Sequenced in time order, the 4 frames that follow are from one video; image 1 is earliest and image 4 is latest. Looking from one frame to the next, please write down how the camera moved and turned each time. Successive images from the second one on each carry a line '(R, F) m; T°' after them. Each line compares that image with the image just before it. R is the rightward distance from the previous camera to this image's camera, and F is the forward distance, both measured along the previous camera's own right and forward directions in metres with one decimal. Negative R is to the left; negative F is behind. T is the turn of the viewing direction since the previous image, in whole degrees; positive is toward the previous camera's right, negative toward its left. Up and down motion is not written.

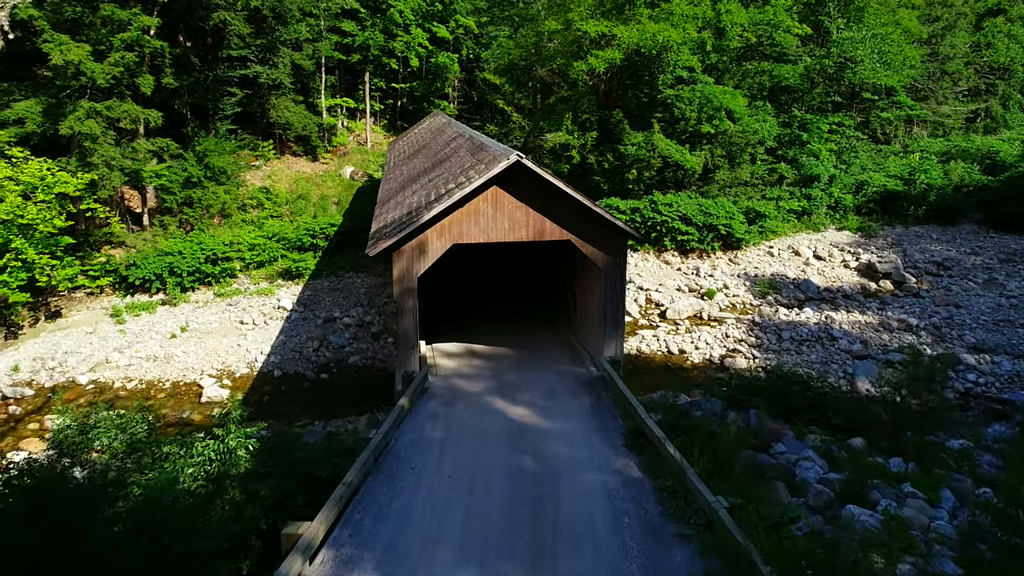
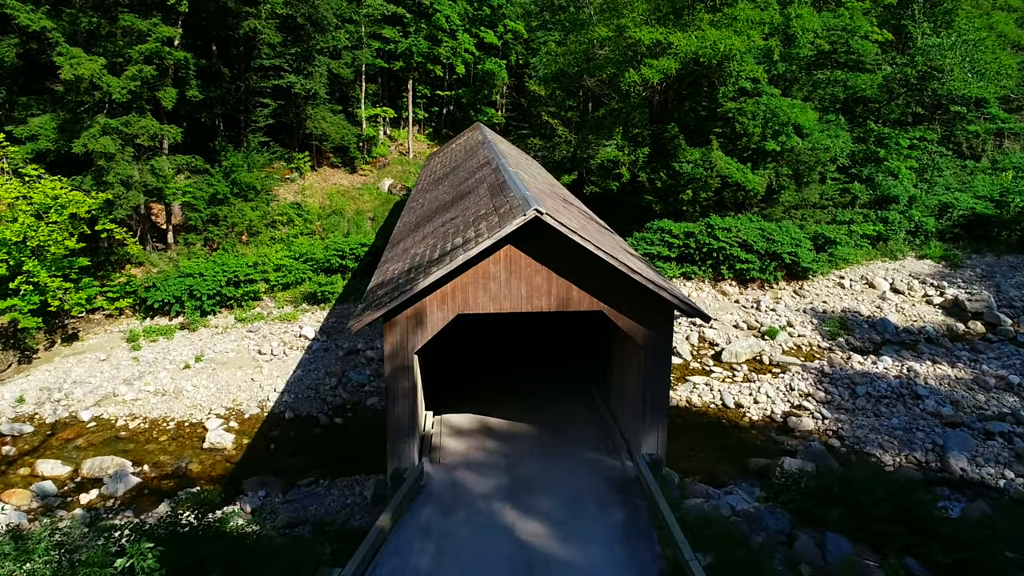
(+0.3, +1.5) m; -4°
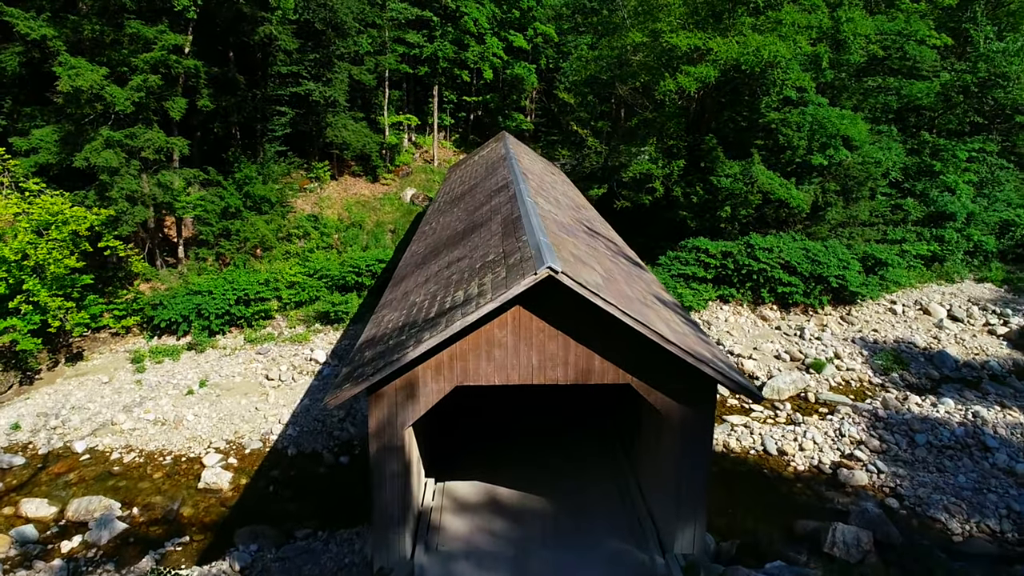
(+0.2, +1.1) m; -2°
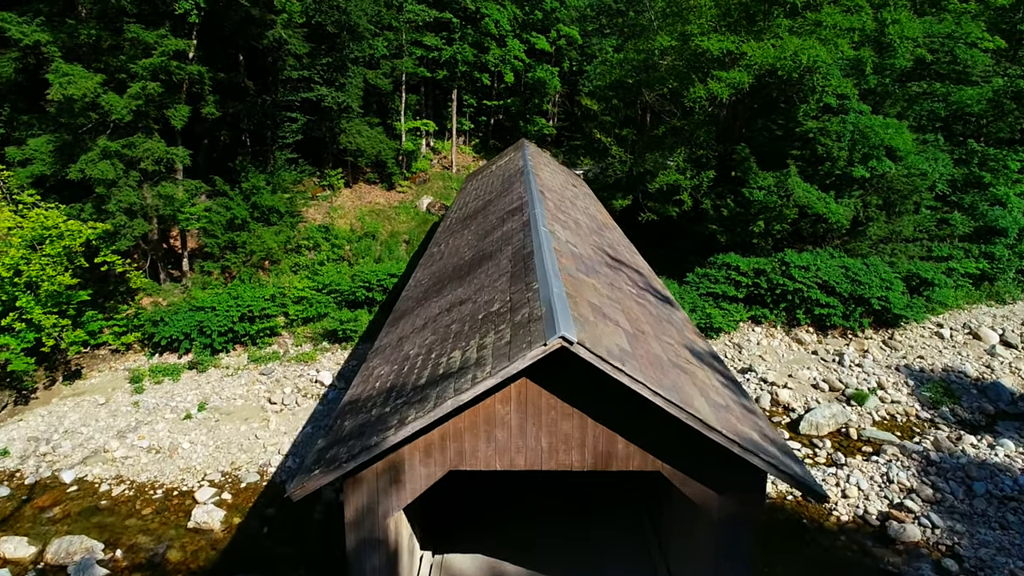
(+0.1, +0.9) m; -2°
